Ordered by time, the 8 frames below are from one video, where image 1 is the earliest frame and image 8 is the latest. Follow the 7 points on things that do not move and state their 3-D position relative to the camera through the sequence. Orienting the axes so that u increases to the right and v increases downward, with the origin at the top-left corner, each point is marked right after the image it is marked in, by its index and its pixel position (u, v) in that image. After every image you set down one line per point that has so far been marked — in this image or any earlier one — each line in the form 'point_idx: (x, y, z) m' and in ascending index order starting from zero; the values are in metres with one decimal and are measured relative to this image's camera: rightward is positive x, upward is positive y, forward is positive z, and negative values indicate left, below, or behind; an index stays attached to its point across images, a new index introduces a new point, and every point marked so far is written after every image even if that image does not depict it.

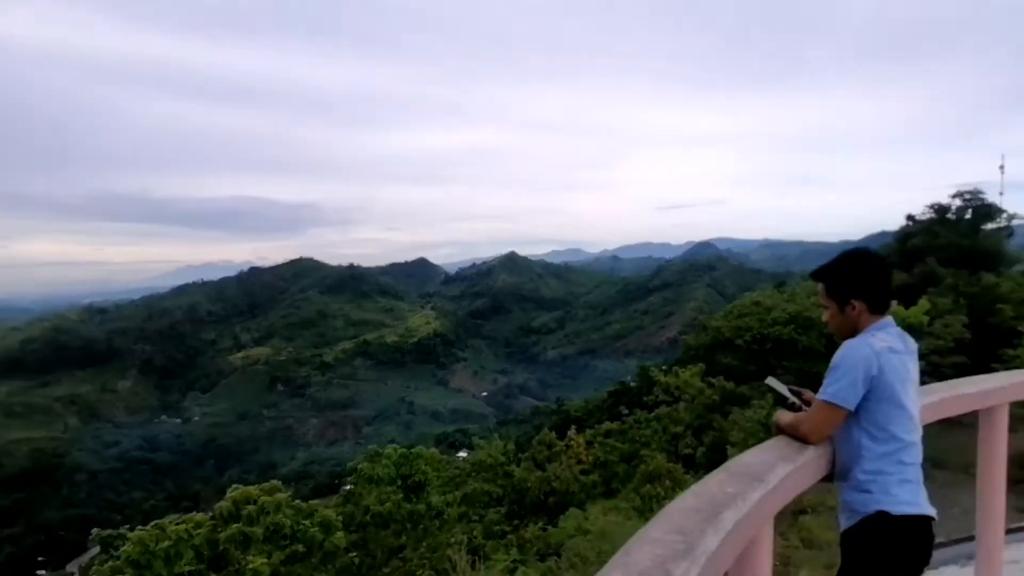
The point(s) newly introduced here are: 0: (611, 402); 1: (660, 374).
0: (+2.1, -2.3, +15.5) m
1: (+2.5, -1.4, +12.7) m
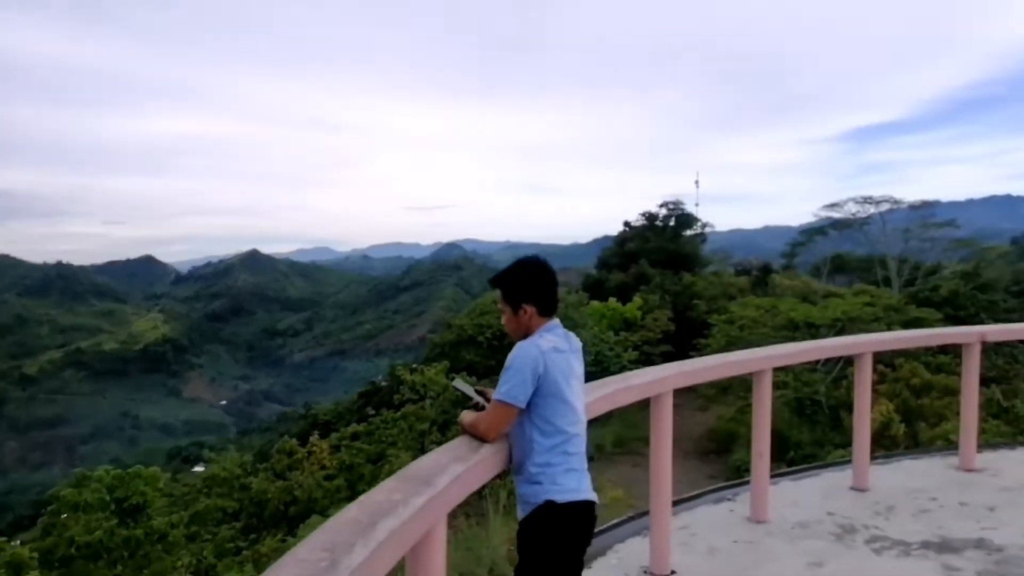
0: (-3.0, -2.3, +15.3) m
1: (-1.8, -1.4, +12.8) m
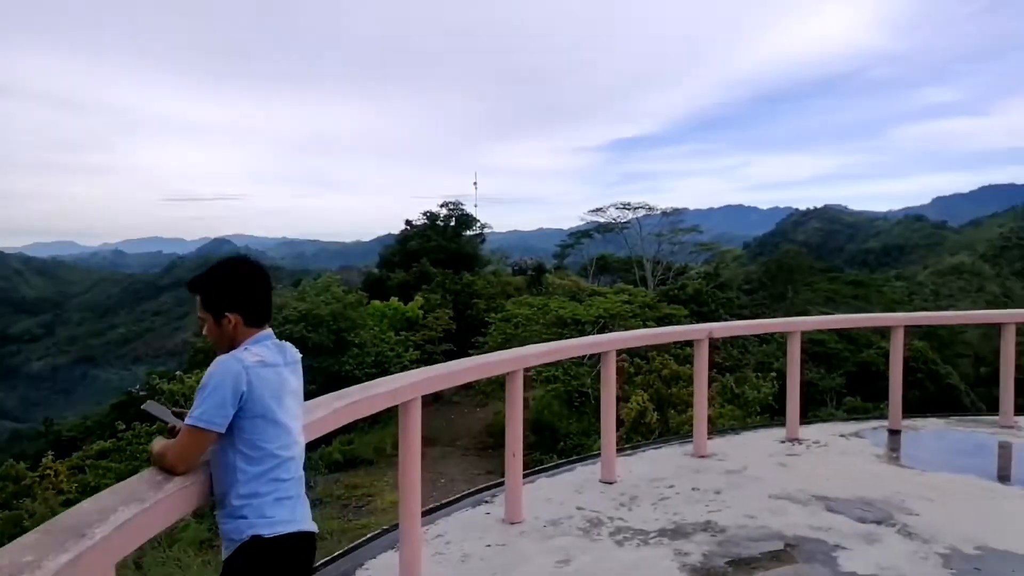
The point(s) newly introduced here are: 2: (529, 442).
0: (-7.2, -2.3, +13.8) m
1: (-5.3, -1.4, +11.6) m
2: (+0.4, -3.2, +16.1) m
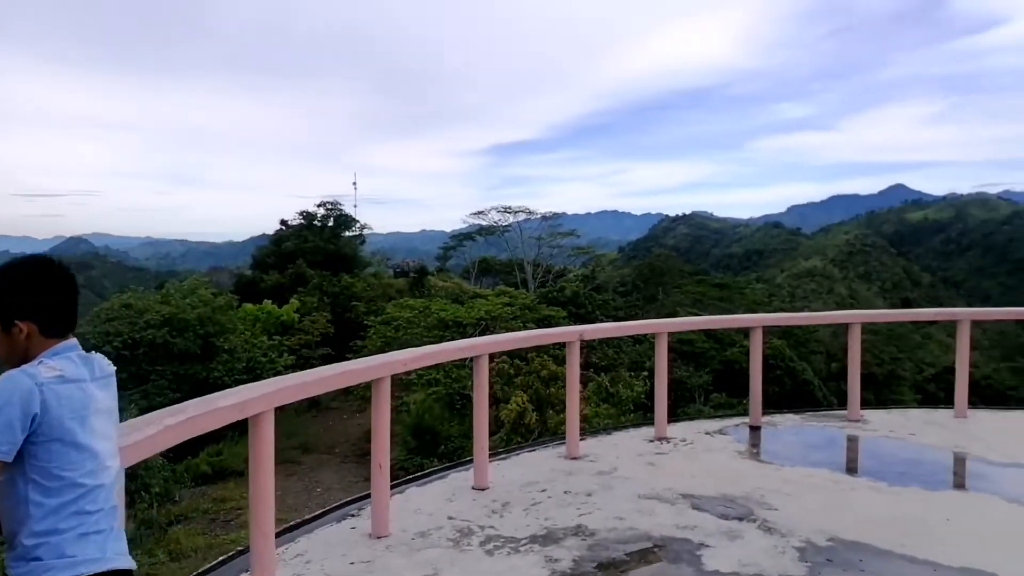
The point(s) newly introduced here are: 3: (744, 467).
0: (-9.3, -2.3, +12.4) m
1: (-7.1, -1.5, +10.6) m
2: (-2.1, -3.3, +15.9) m
3: (+1.1, -0.9, +3.8) m
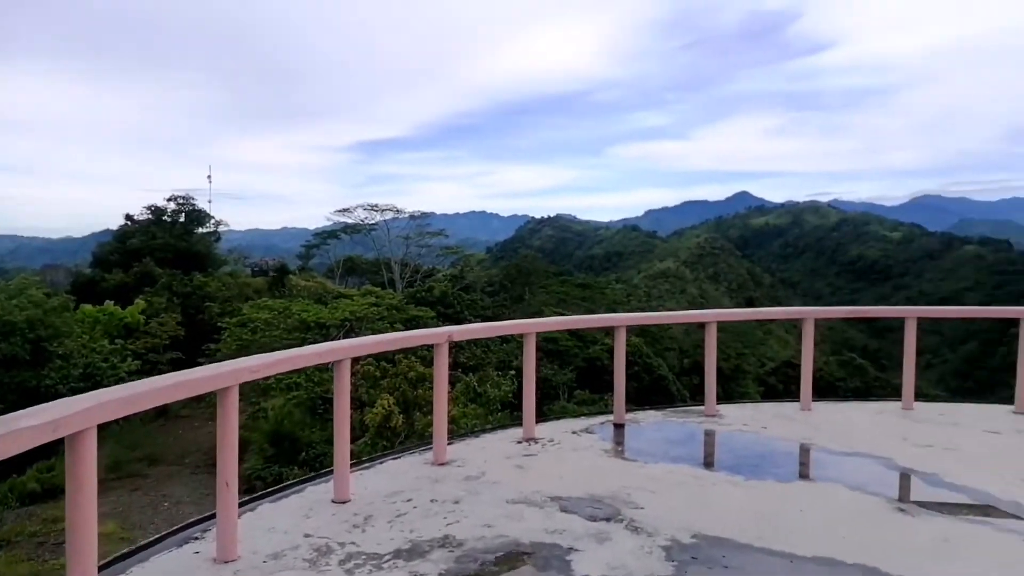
0: (-11.3, -2.3, +10.5) m
1: (-8.8, -1.4, +9.1) m
2: (-4.8, -3.3, +15.1) m
3: (+0.5, -0.9, +3.8) m
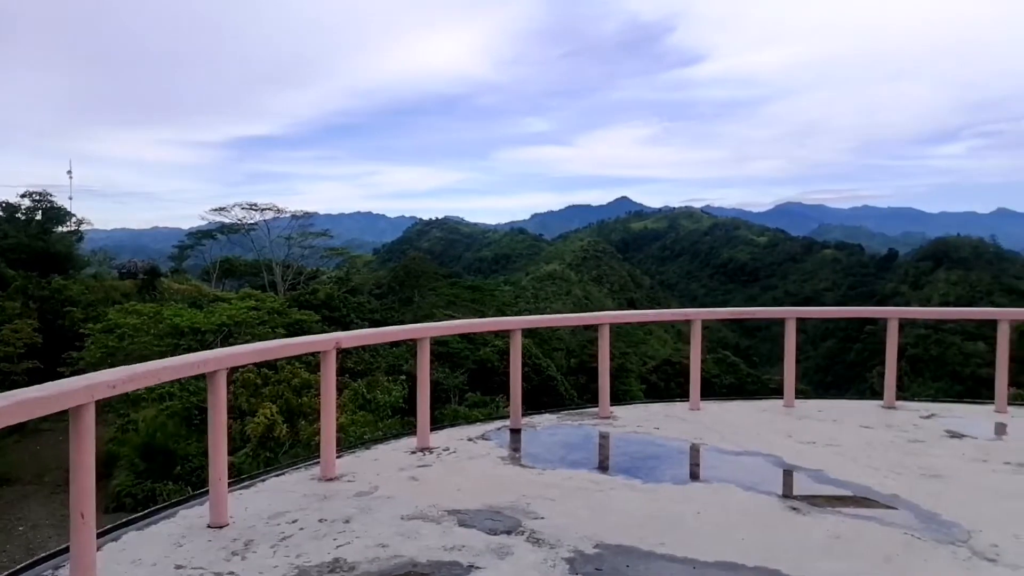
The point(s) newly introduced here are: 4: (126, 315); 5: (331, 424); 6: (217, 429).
0: (-12.6, -2.4, +8.6) m
1: (-9.9, -1.5, +7.6) m
2: (-6.9, -3.3, +14.1) m
3: (0.0, -0.9, +3.7) m
4: (-9.4, -0.6, +18.7) m
5: (-0.9, -0.6, +3.6) m
6: (-1.1, -0.5, +3.0) m
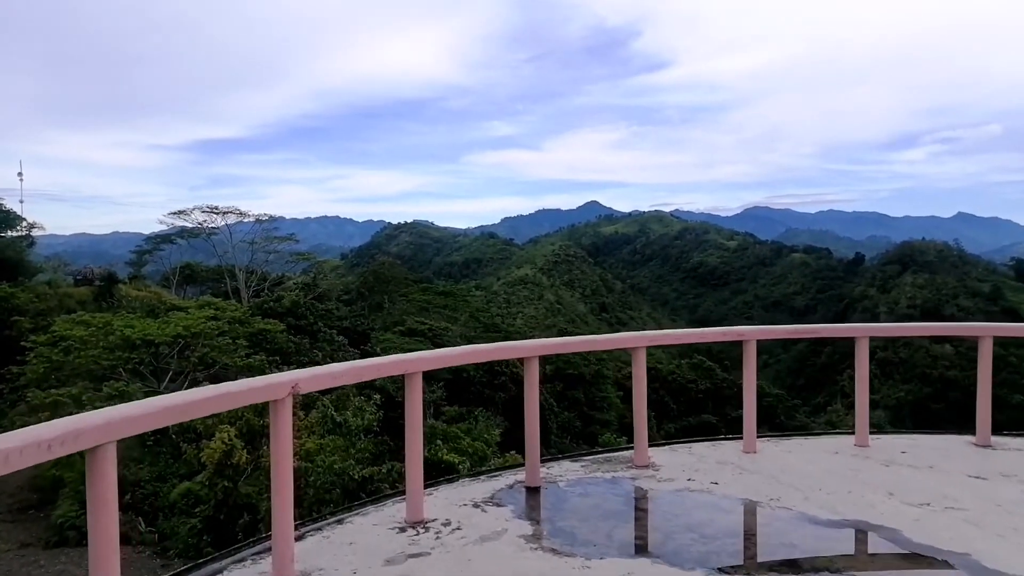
0: (-12.7, -2.5, +7.0) m
1: (-10.0, -1.6, +6.1) m
2: (-7.2, -3.5, +12.8) m
3: (+0.1, -1.0, +2.7) m
4: (-9.8, -0.8, +17.3) m
5: (-0.7, -0.7, +2.5) m
6: (-1.0, -0.6, +1.9) m
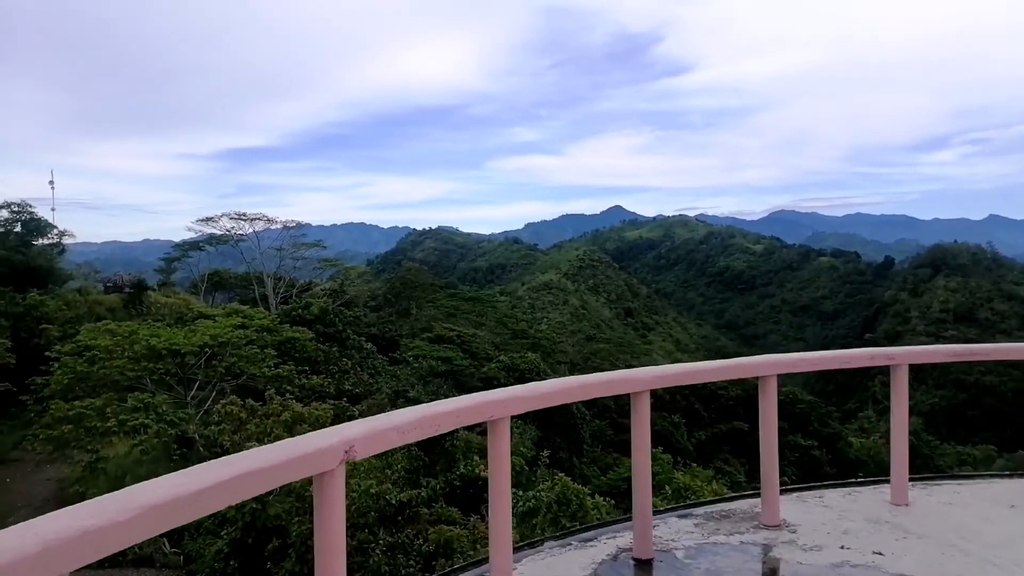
0: (-12.2, -2.7, +6.6) m
1: (-9.5, -1.7, +5.7) m
2: (-6.5, -3.6, +12.2) m
3: (+0.4, -1.0, +1.9) m
4: (-9.0, -1.0, +16.8) m
5: (-0.4, -0.7, +1.8) m
6: (-0.7, -0.6, +1.1) m
